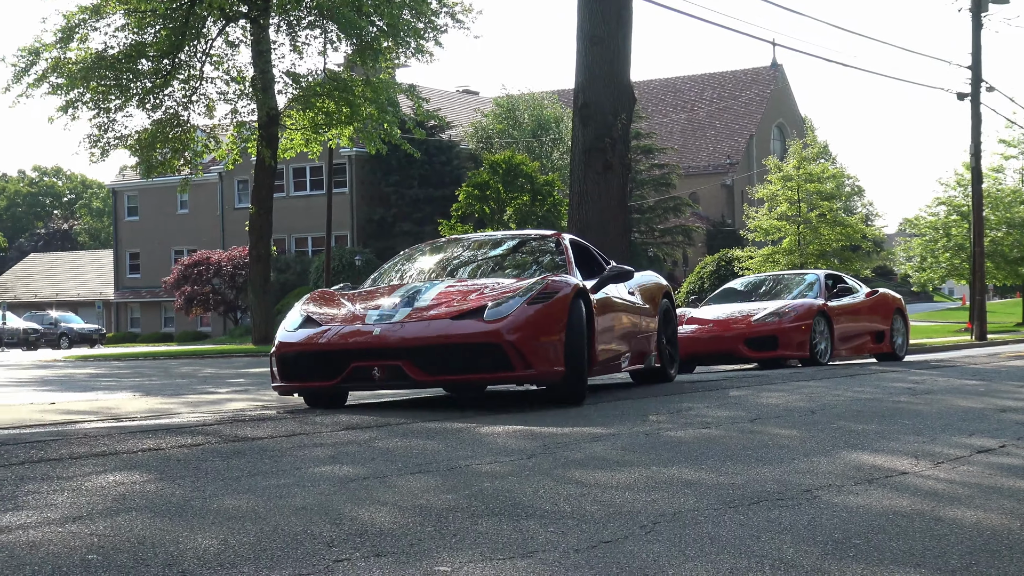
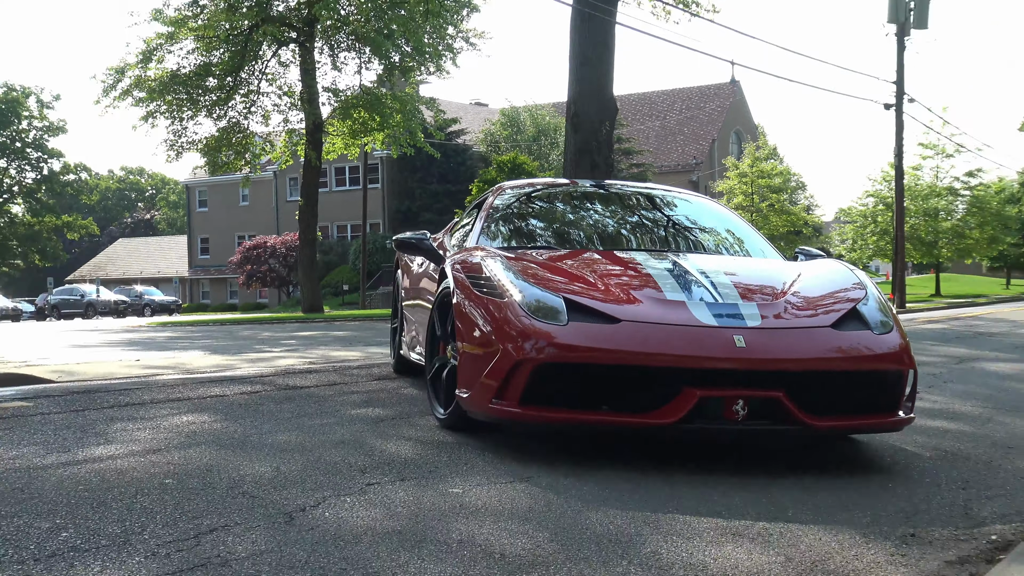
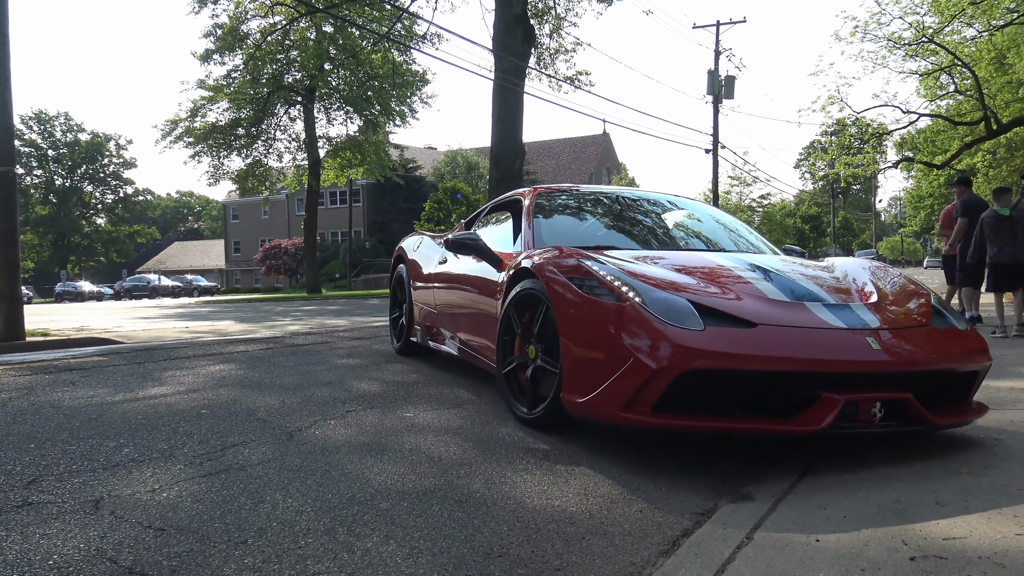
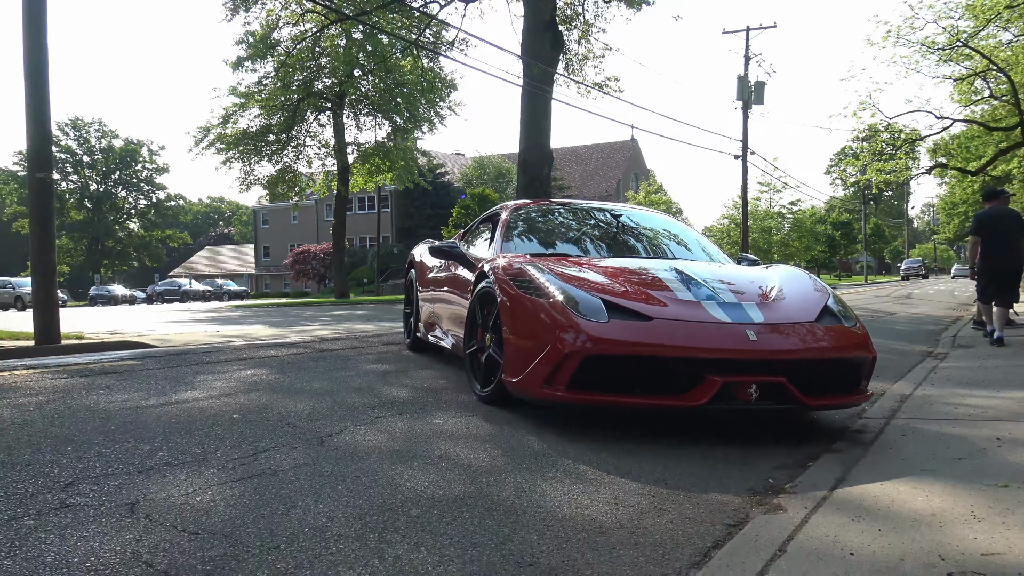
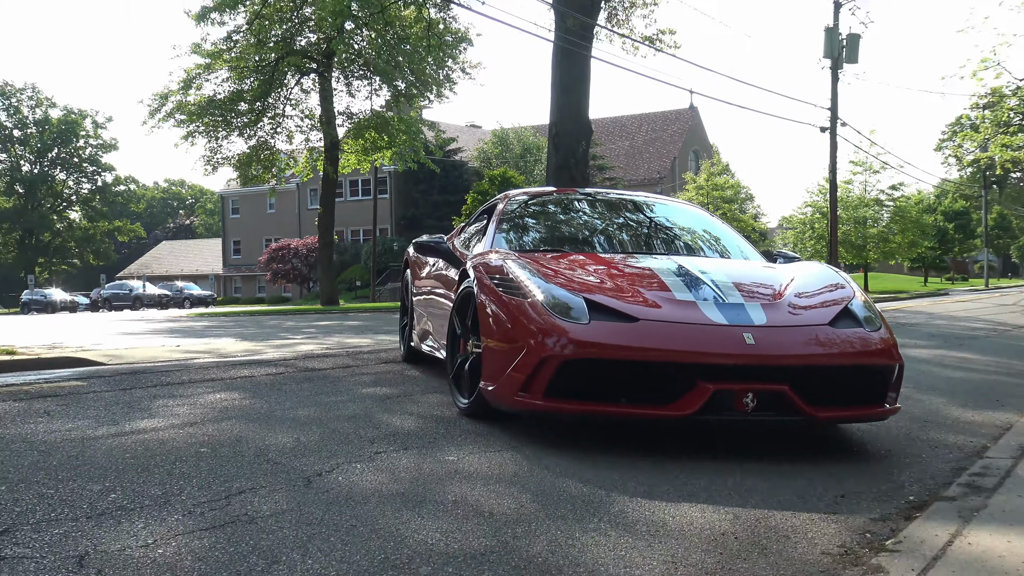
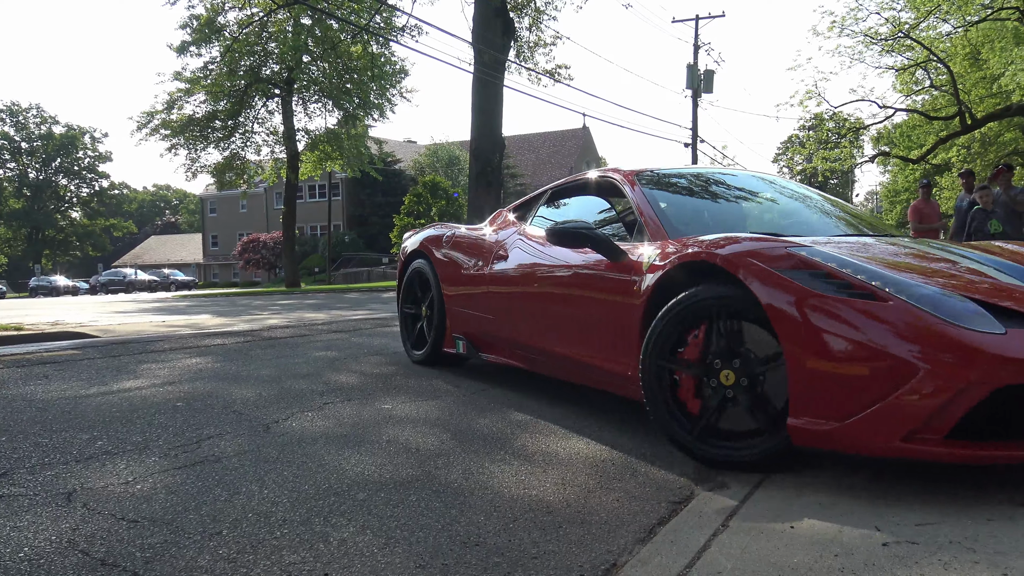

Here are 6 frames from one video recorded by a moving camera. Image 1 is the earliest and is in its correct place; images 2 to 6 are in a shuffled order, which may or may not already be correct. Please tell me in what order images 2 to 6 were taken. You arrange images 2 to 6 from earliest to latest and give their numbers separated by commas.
2, 5, 4, 3, 6
